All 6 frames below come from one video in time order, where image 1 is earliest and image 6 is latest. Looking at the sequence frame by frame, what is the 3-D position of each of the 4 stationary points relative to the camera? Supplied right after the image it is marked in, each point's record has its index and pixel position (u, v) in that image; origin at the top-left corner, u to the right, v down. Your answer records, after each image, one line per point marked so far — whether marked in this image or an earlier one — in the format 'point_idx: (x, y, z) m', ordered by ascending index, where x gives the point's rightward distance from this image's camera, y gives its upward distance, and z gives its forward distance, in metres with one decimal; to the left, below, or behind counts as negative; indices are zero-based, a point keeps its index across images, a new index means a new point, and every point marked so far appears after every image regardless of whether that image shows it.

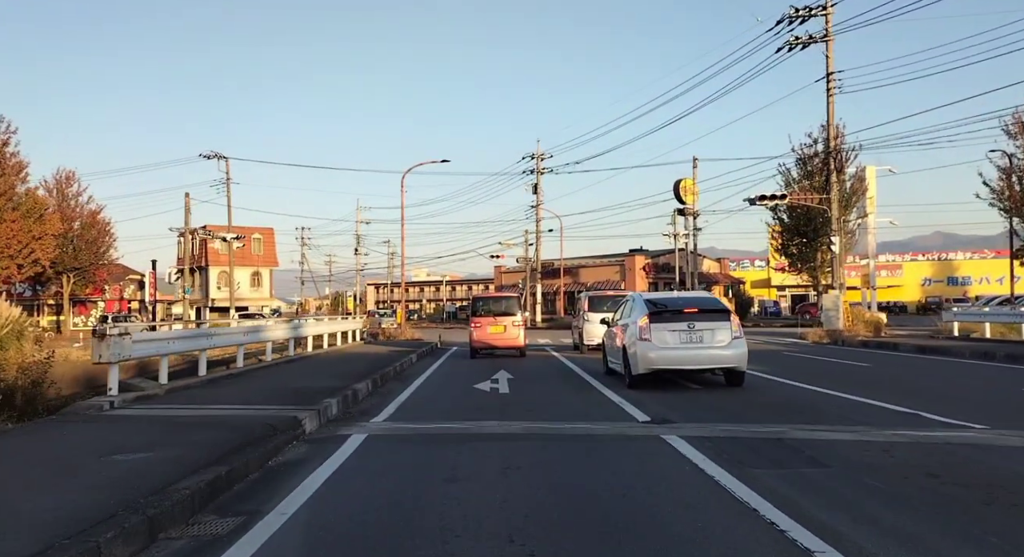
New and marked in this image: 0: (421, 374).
0: (-2.3, -2.4, +19.8) m
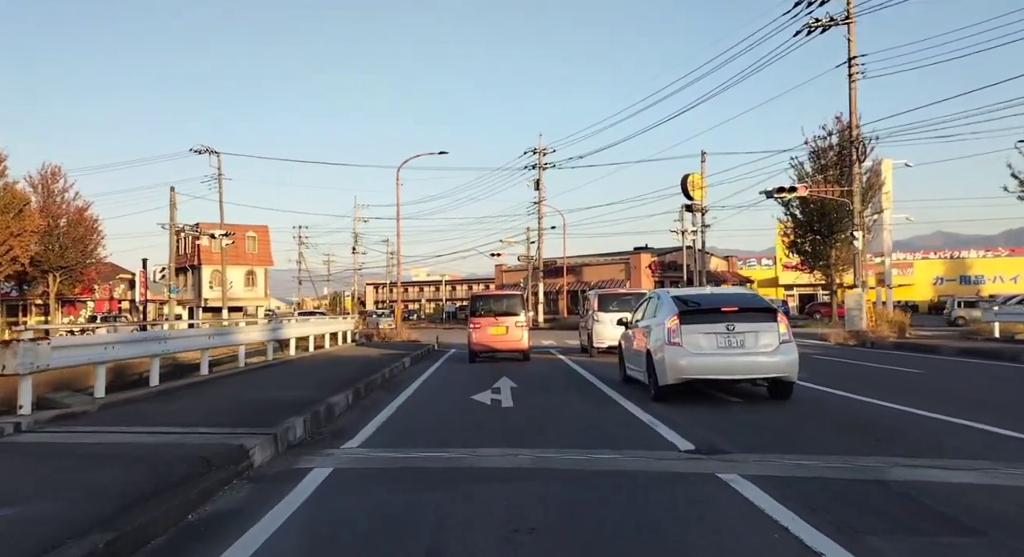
0: (-2.2, -2.3, +17.8) m
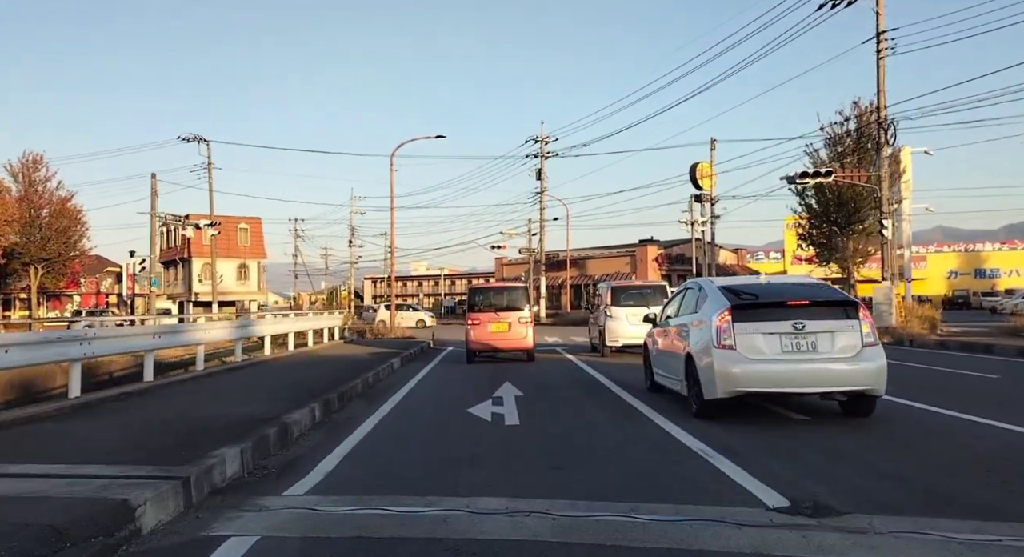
0: (-2.1, -2.1, +15.5) m
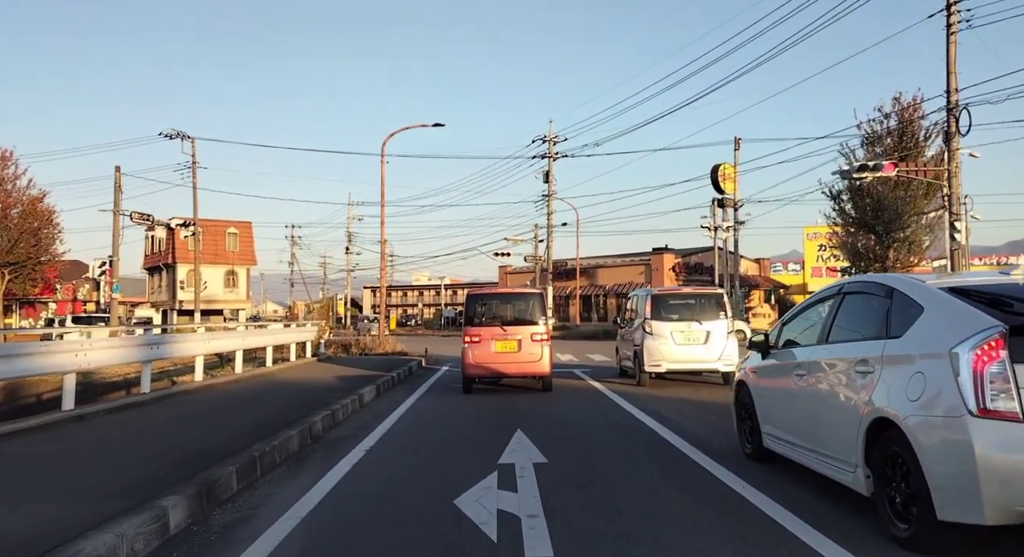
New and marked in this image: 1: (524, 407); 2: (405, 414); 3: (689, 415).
0: (-2.0, -2.1, +11.2) m
1: (+0.2, -2.2, +13.7) m
2: (-1.8, -2.2, +12.9) m
3: (+2.7, -2.1, +12.0) m
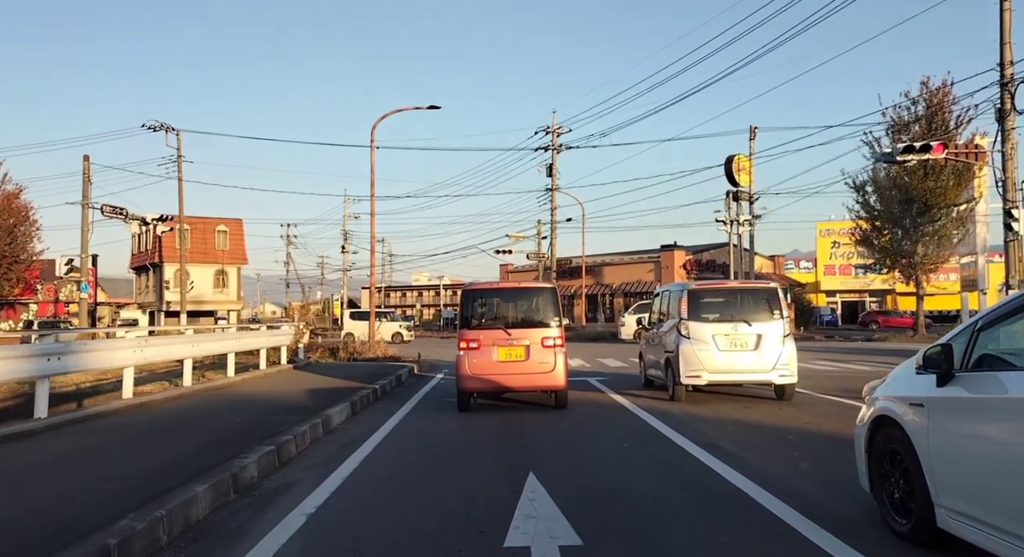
0: (-1.9, -2.0, +8.5) m
1: (+0.3, -2.1, +11.0) m
2: (-1.7, -2.1, +10.2) m
3: (+2.8, -2.0, +9.3) m
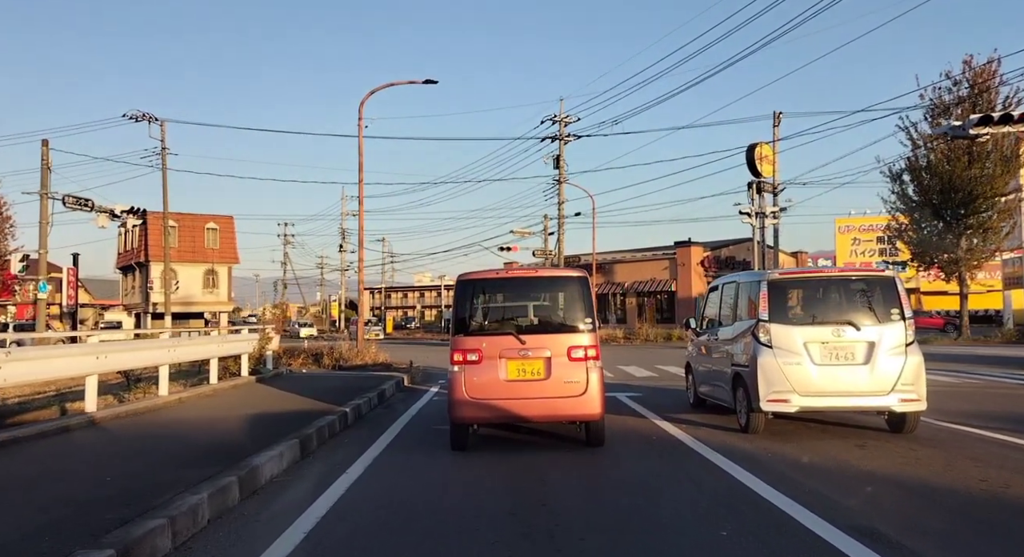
0: (-1.7, -1.8, +5.2) m
1: (+0.5, -1.9, +7.7) m
2: (-1.5, -1.9, +6.9) m
3: (+2.9, -1.8, +5.9) m
